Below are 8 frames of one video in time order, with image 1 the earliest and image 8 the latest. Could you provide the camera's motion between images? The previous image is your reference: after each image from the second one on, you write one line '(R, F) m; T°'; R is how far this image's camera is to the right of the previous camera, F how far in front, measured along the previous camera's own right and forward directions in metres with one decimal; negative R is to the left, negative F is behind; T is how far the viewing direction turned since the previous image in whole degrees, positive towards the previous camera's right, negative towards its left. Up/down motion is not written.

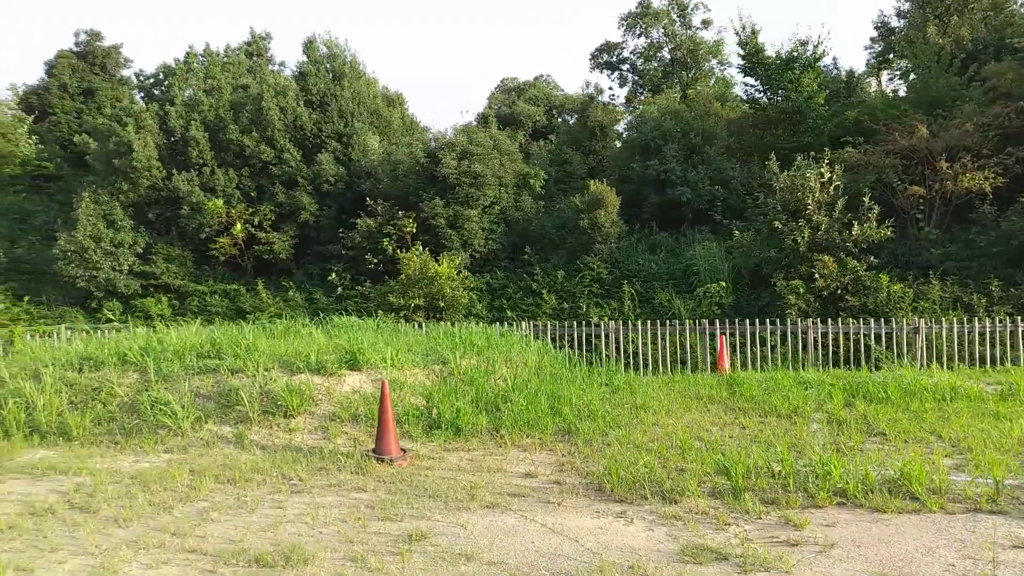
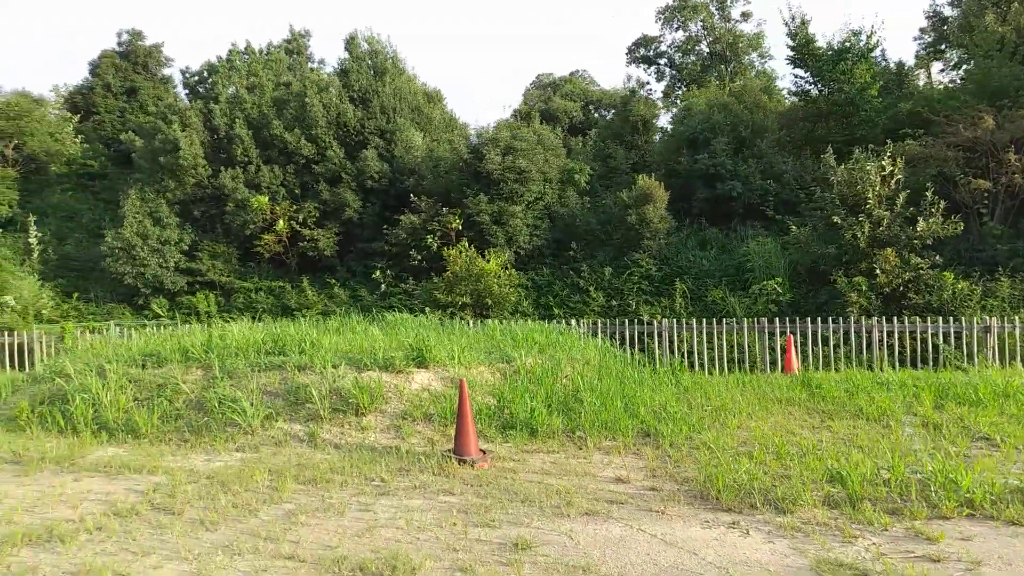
(-0.4, +0.2) m; -2°
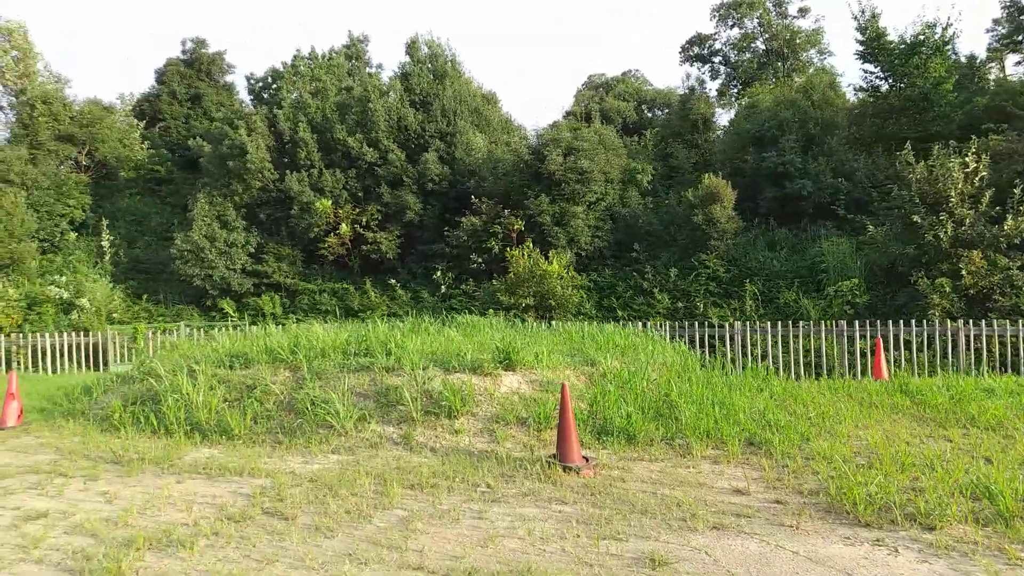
(-0.4, +0.1) m; -3°
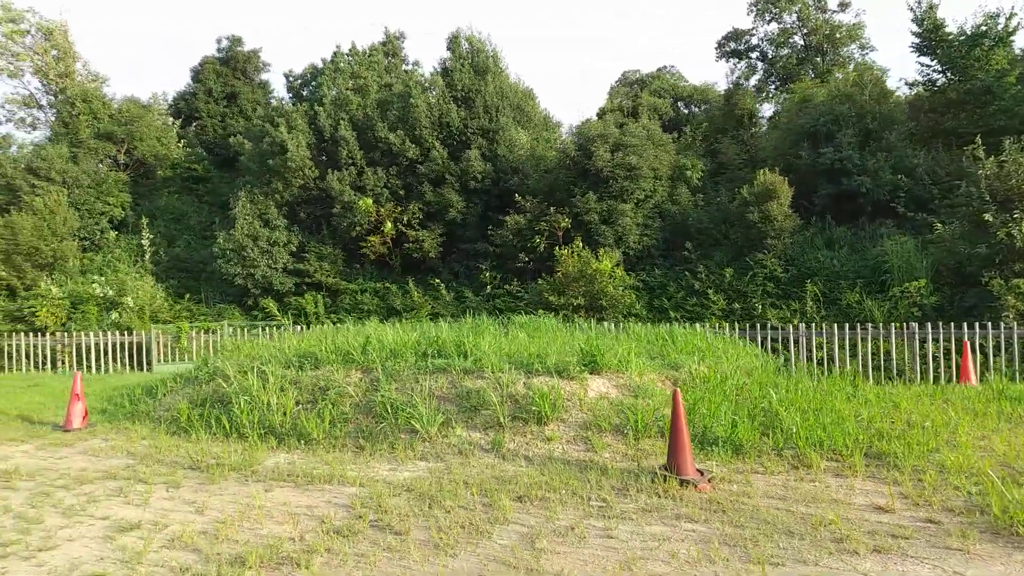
(-0.6, +0.3) m; -2°
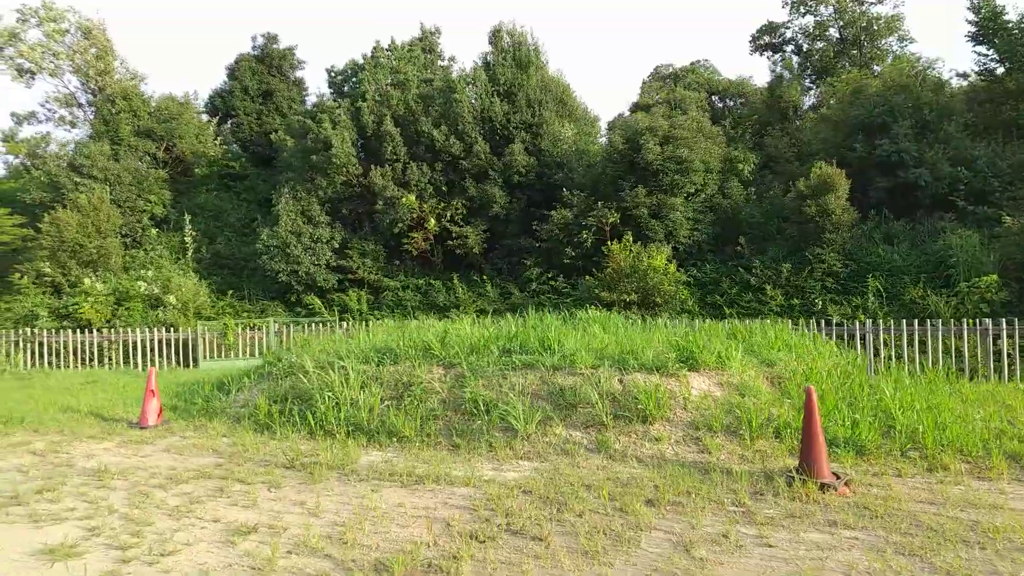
(-0.6, +0.2) m; -1°
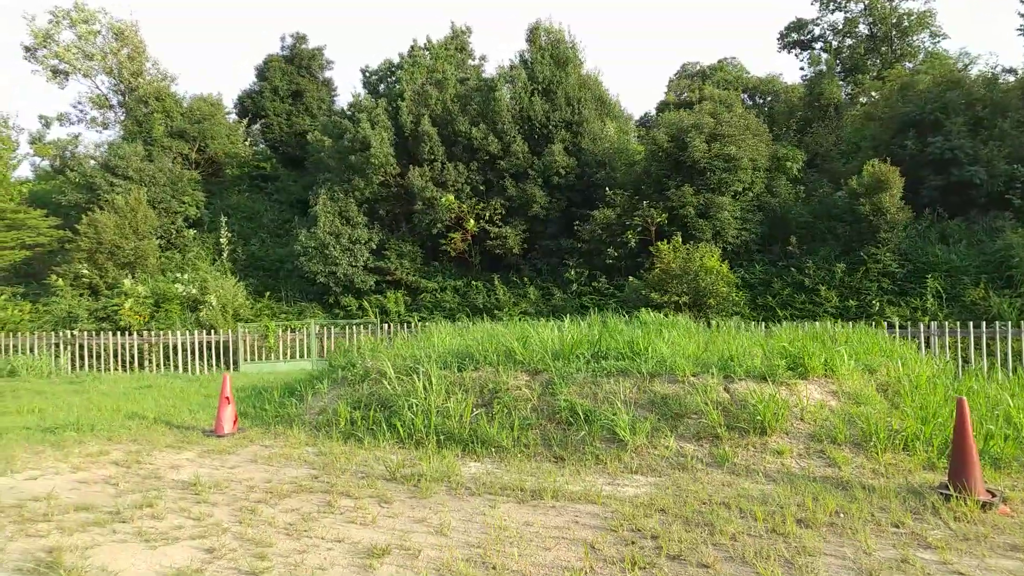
(-0.7, +0.2) m; -1°
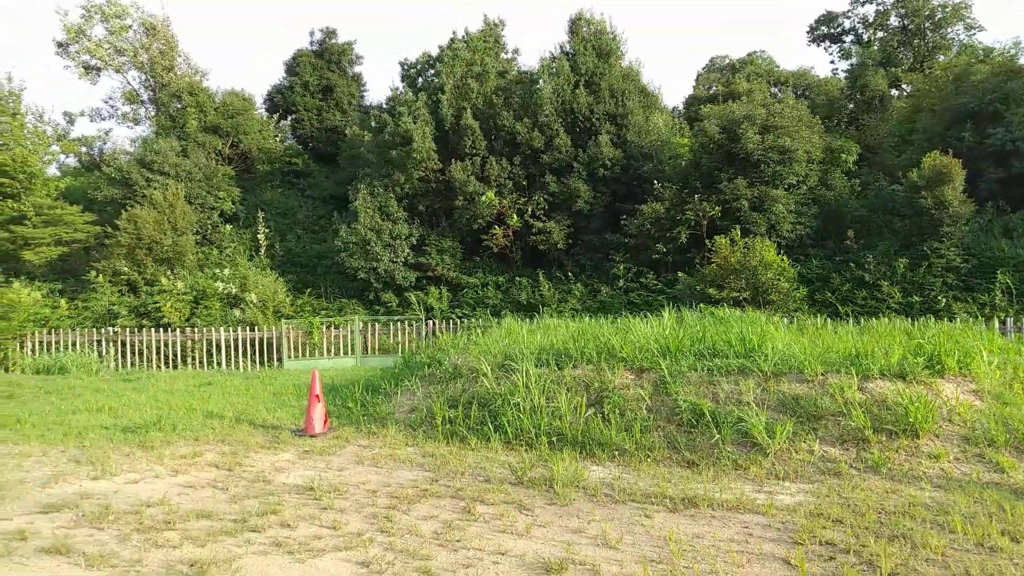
(-0.8, +0.3) m; -1°
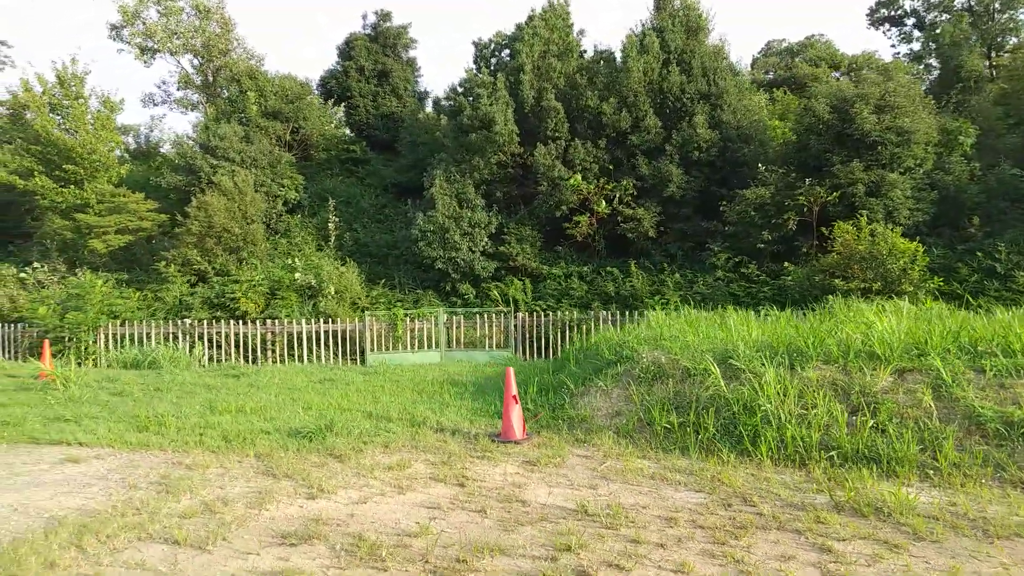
(-1.7, +0.8) m; -1°
